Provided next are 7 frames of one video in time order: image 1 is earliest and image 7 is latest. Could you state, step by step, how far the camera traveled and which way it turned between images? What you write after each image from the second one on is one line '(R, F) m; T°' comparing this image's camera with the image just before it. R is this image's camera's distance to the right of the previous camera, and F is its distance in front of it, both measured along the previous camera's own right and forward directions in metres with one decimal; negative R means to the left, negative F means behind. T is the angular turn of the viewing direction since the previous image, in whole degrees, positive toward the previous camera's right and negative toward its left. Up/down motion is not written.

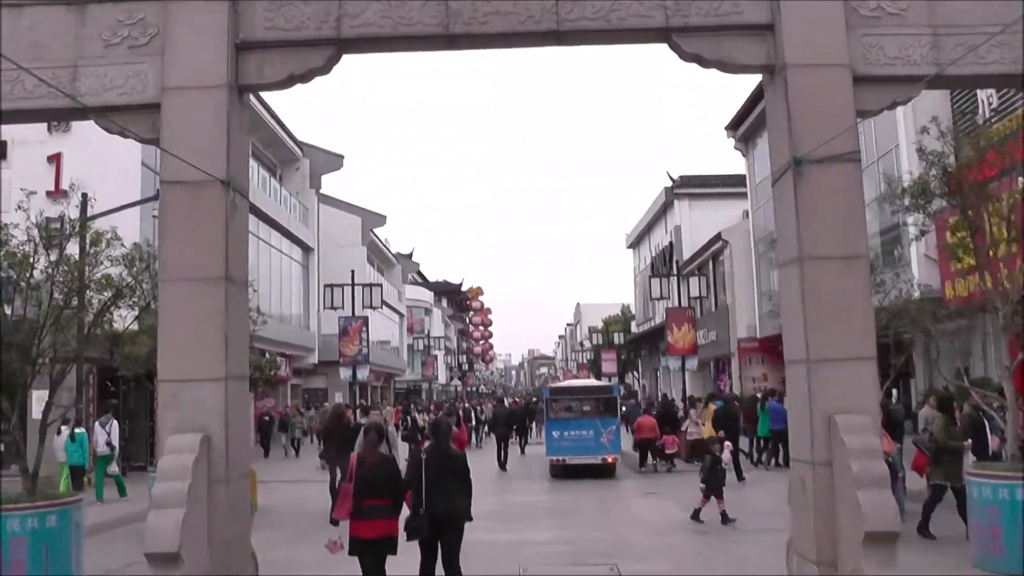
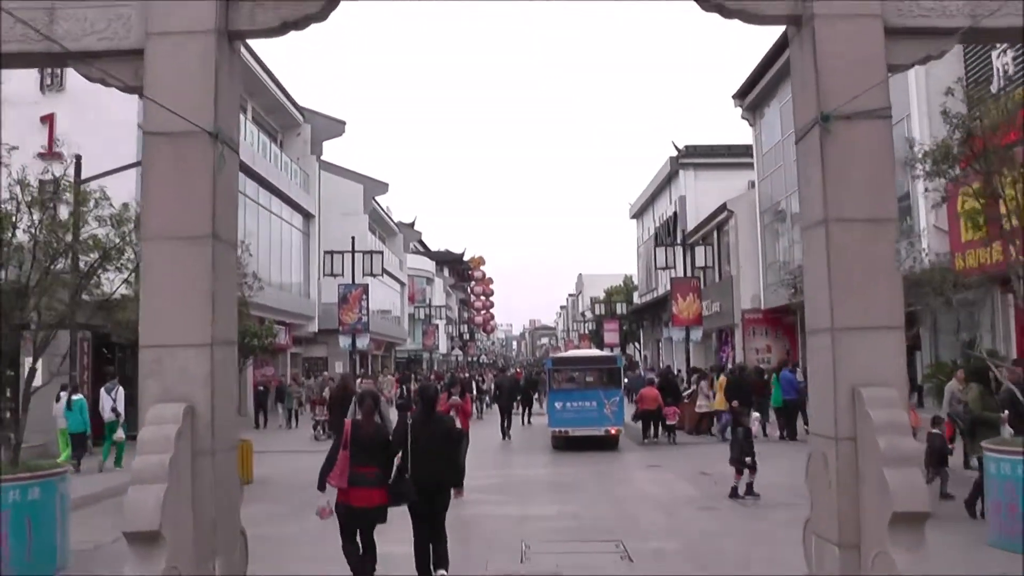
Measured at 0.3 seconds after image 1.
(0.0, +0.4) m; 0°
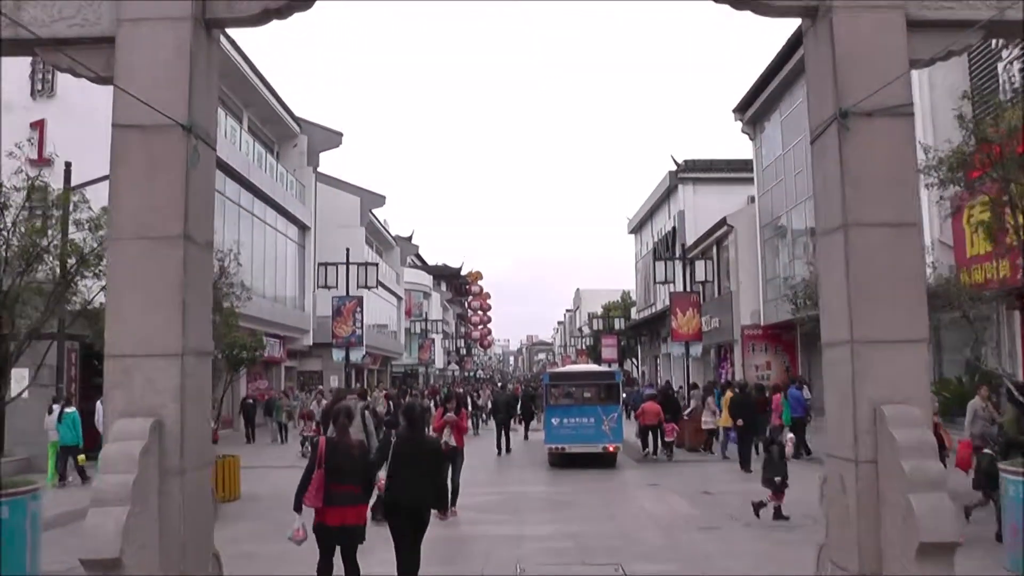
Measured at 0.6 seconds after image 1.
(0.0, +0.4) m; 0°
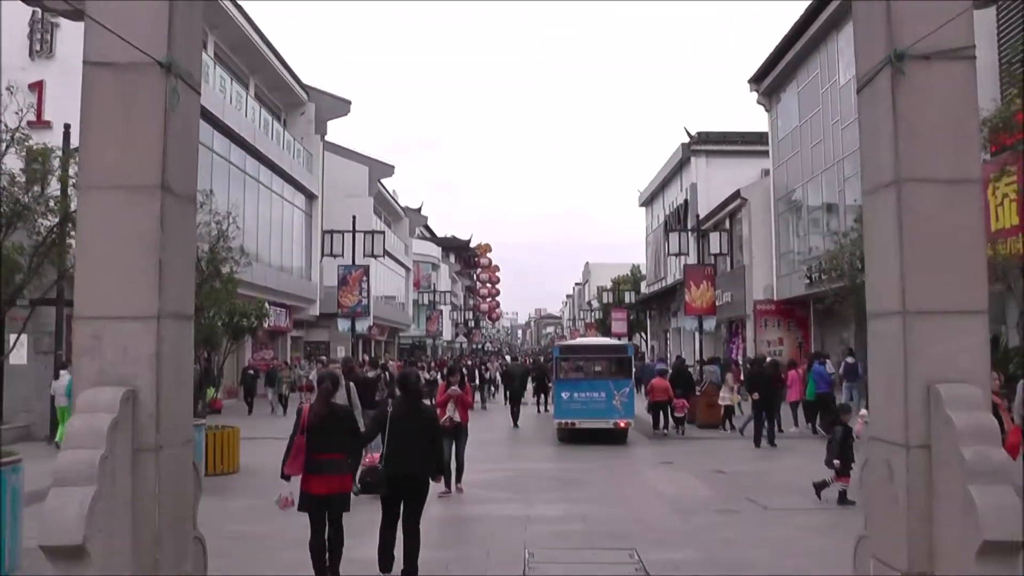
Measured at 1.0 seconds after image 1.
(0.0, +0.6) m; -1°
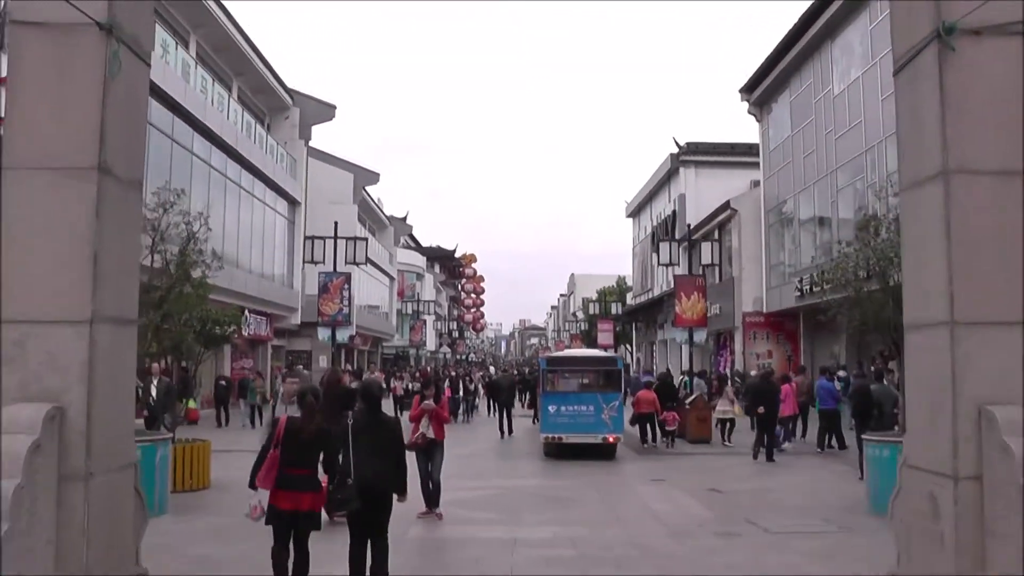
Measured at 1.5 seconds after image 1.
(0.0, +0.7) m; +1°
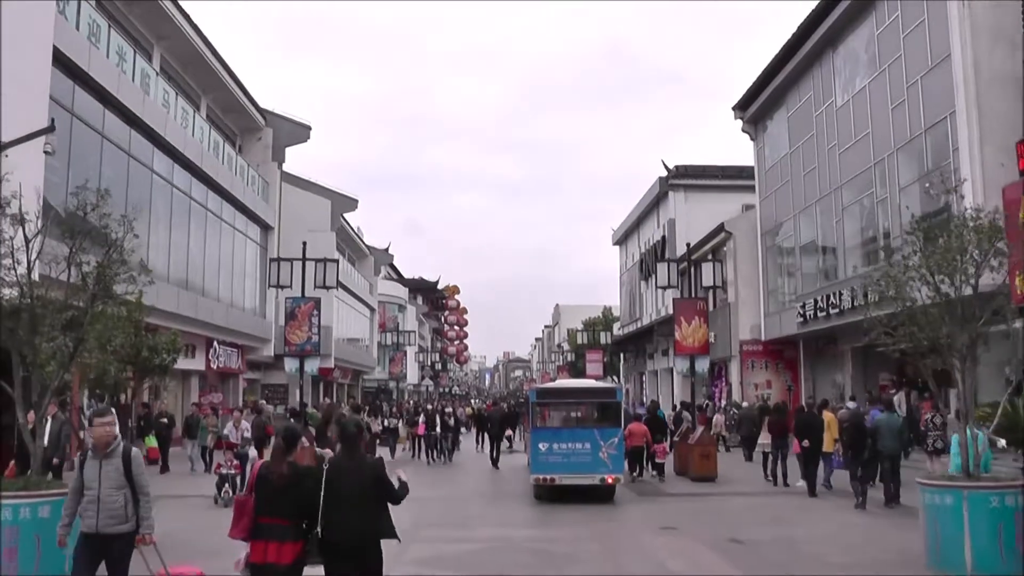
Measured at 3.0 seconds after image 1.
(0.0, +1.9) m; +1°
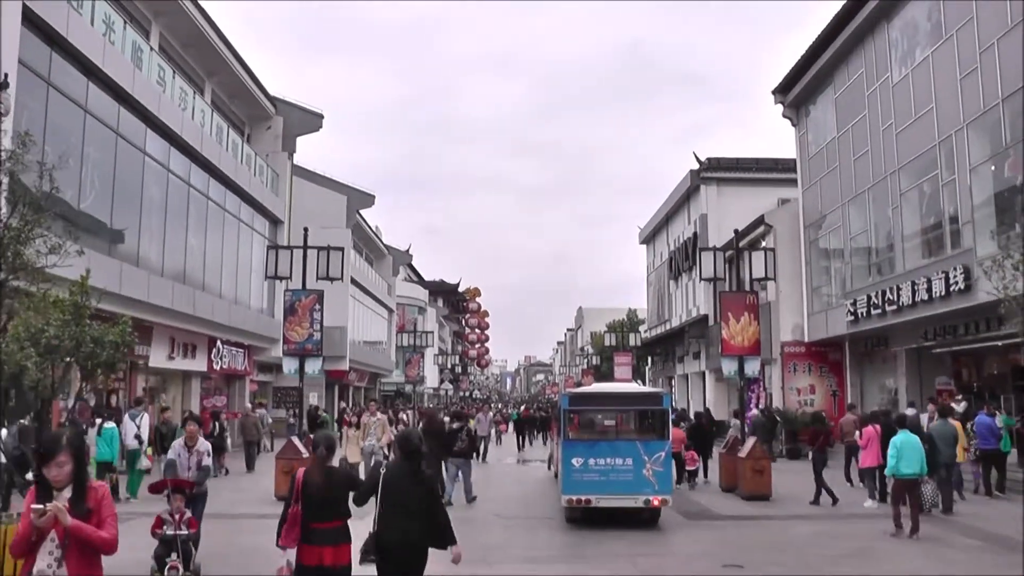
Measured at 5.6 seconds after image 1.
(-0.1, +2.3) m; -1°
